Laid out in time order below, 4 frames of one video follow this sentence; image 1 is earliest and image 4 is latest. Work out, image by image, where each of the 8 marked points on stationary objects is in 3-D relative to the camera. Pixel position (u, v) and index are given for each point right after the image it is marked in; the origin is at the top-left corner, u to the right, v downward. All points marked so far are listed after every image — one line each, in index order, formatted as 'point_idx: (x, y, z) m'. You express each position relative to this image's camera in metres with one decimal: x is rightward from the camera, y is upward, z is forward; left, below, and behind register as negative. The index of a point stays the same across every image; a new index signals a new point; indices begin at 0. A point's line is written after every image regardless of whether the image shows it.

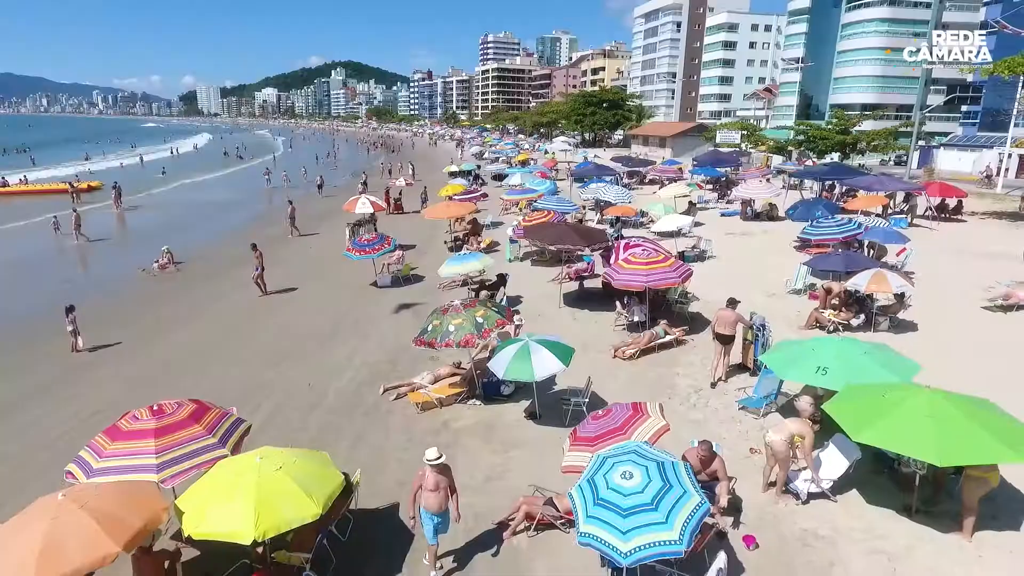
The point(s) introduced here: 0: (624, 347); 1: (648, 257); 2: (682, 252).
0: (+1.8, -1.0, +11.1) m
1: (+2.4, +0.5, +12.0) m
2: (+4.5, +0.9, +18.1) m
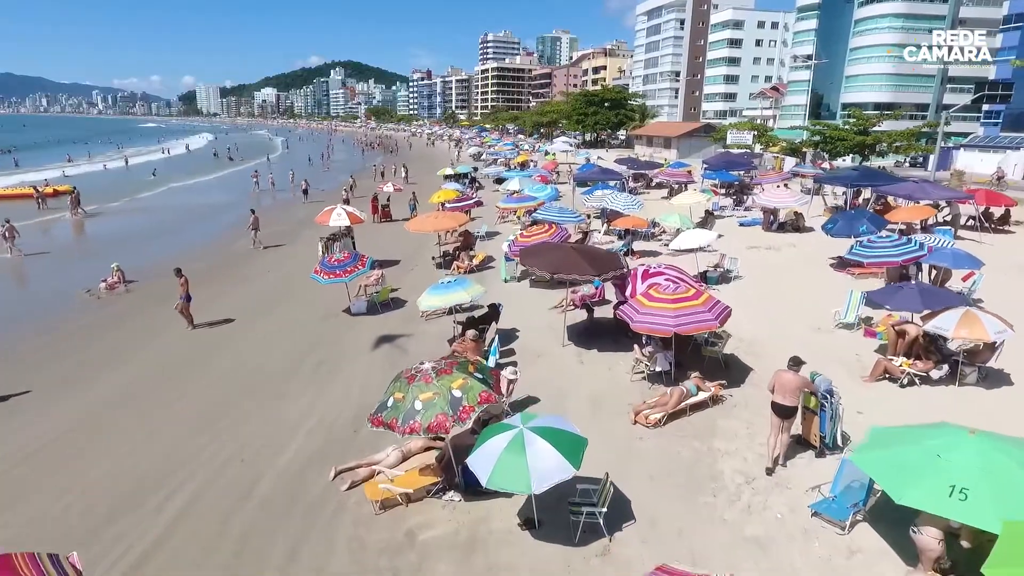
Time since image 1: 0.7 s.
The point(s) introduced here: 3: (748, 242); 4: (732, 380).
0: (+1.7, -1.6, +8.7) m
1: (+2.3, 0.0, +9.6) m
2: (+4.4, +0.3, +15.7) m
3: (+6.9, +1.4, +20.2) m
4: (+3.2, -1.3, +10.0) m
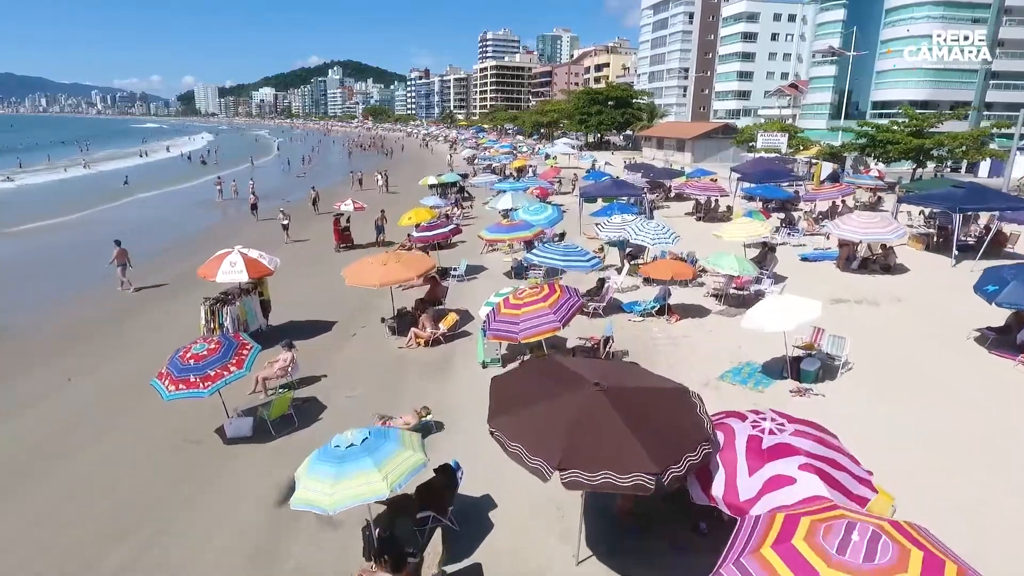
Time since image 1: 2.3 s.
0: (+1.4, -3.0, +3.0) m
1: (+2.0, -1.5, +3.8) m
2: (+4.1, -1.1, +10.0) m
3: (+6.6, 0.0, +14.5) m
4: (+2.9, -2.7, +4.3) m
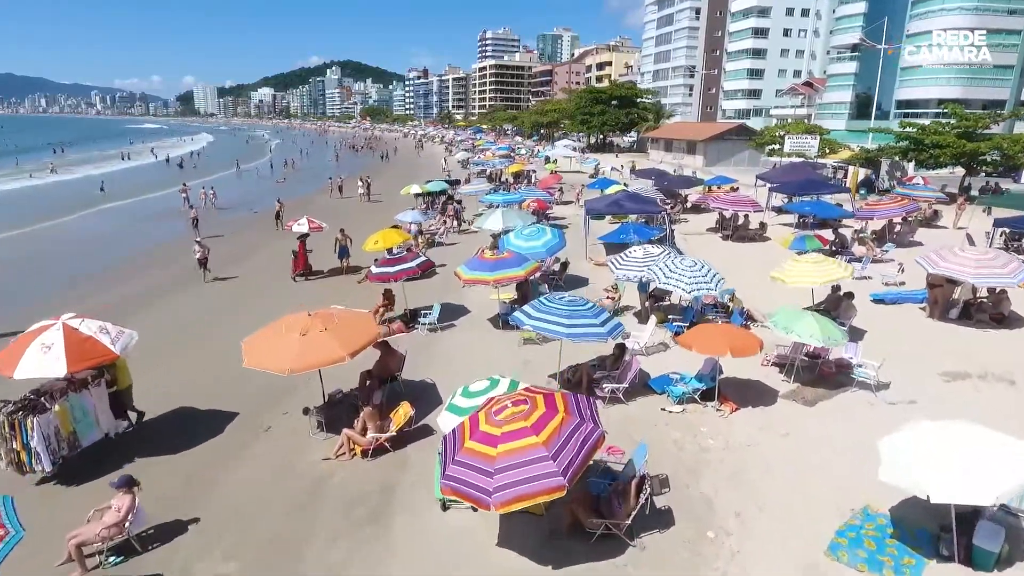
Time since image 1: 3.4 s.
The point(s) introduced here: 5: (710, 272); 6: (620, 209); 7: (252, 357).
0: (+1.2, -4.0, -1.1) m
1: (+1.7, -2.5, -0.2) m
2: (+3.9, -2.1, +5.9) m
3: (+6.4, -1.1, +10.4) m
4: (+2.6, -3.7, +0.2) m
5: (+3.3, +0.3, +11.6) m
6: (+3.0, +2.2, +18.9) m
7: (-3.2, -0.9, +8.5) m
